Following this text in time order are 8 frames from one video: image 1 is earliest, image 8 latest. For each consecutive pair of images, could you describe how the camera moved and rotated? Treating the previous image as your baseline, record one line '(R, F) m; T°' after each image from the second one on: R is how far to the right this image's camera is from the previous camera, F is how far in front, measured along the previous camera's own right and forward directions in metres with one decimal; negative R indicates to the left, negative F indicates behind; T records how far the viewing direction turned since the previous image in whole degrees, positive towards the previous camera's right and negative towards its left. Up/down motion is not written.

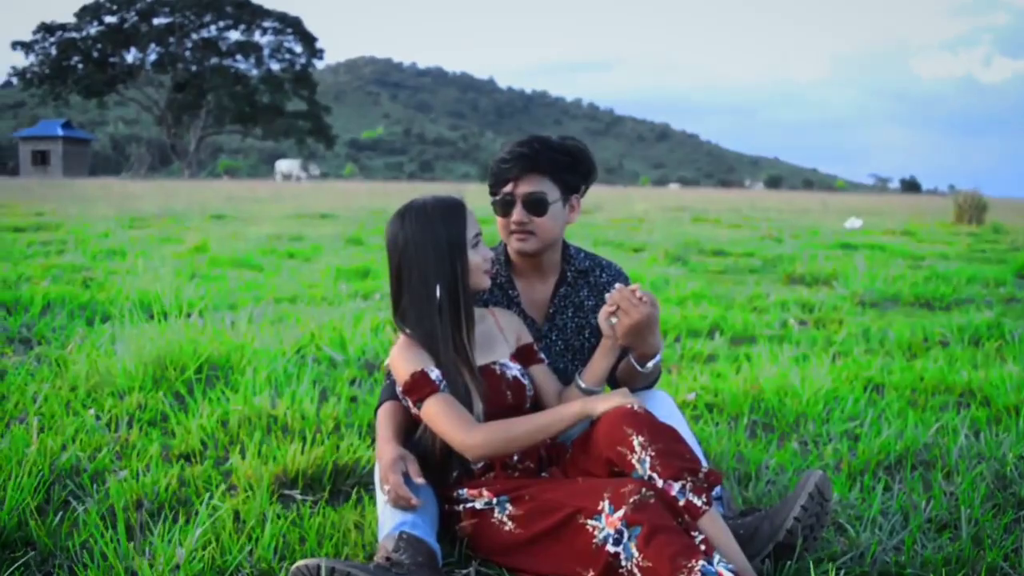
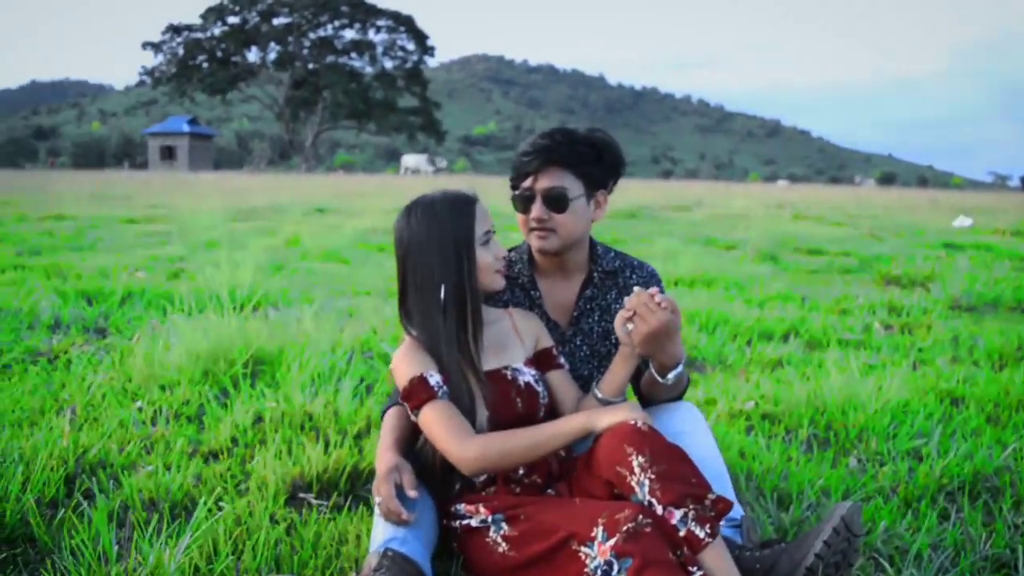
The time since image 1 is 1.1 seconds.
(+0.2, +0.2) m; -6°
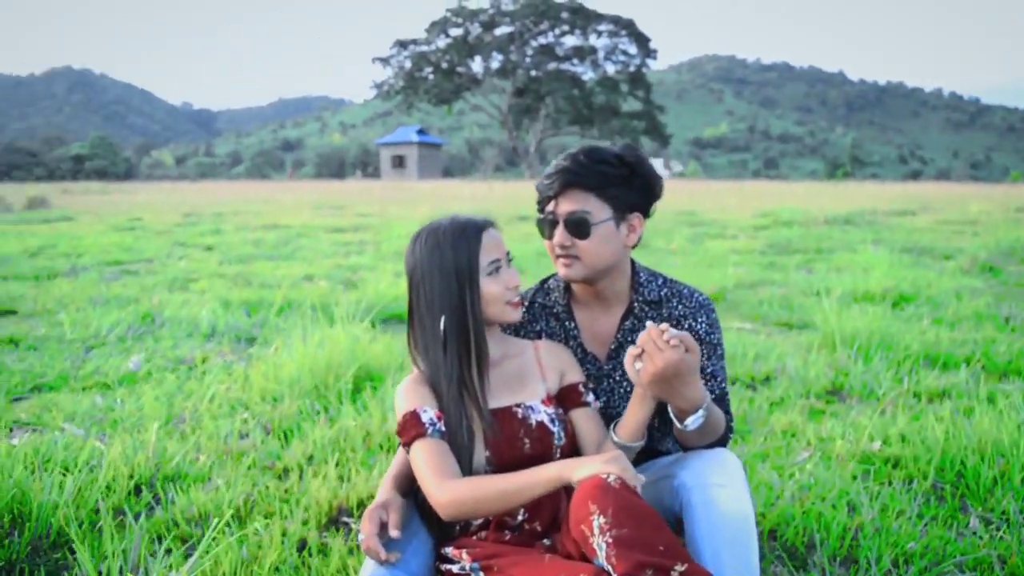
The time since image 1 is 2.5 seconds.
(+0.5, +0.2) m; -13°
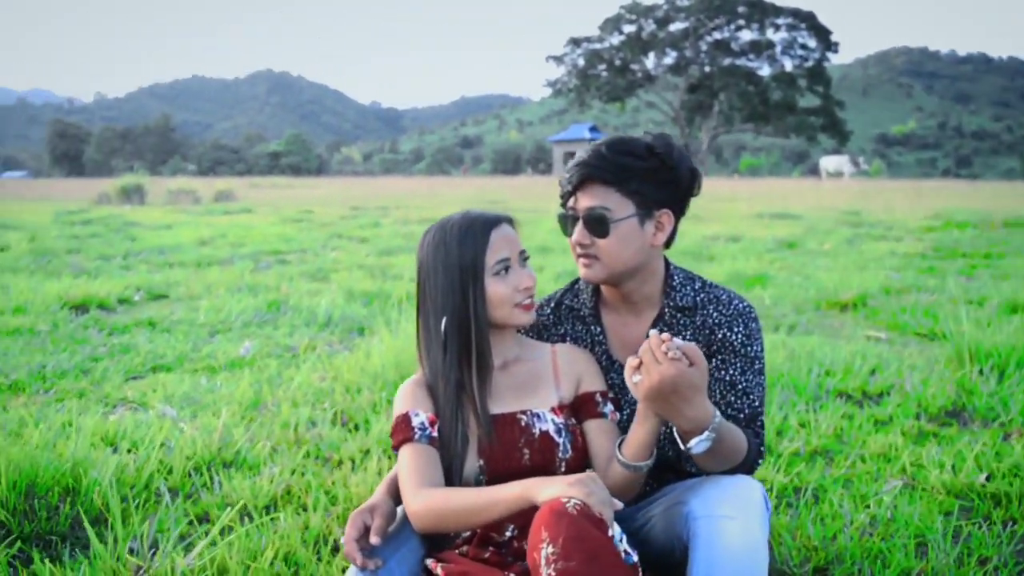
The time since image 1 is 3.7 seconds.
(+0.4, +0.2) m; -10°
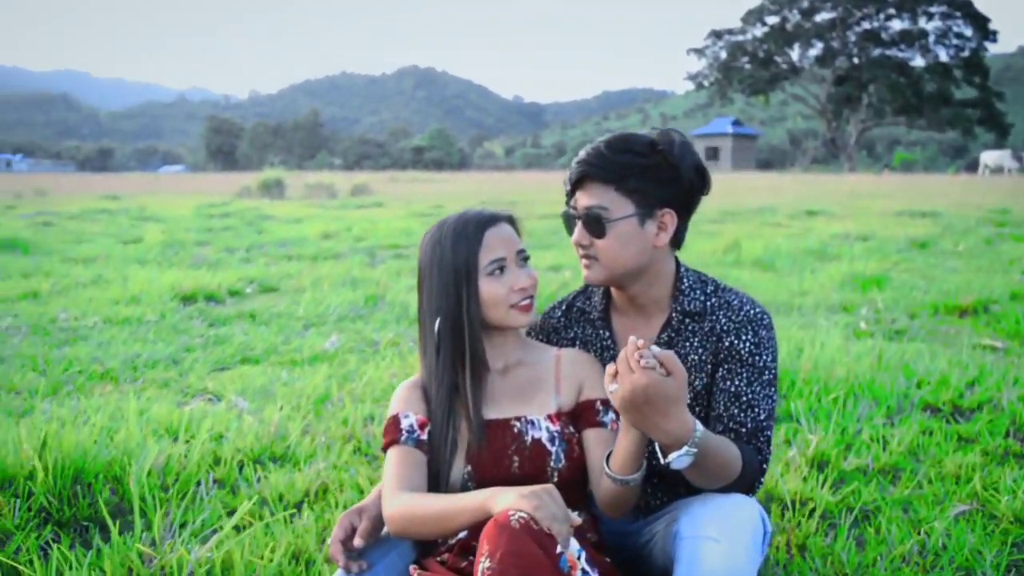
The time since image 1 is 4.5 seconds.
(+0.3, +0.1) m; -8°
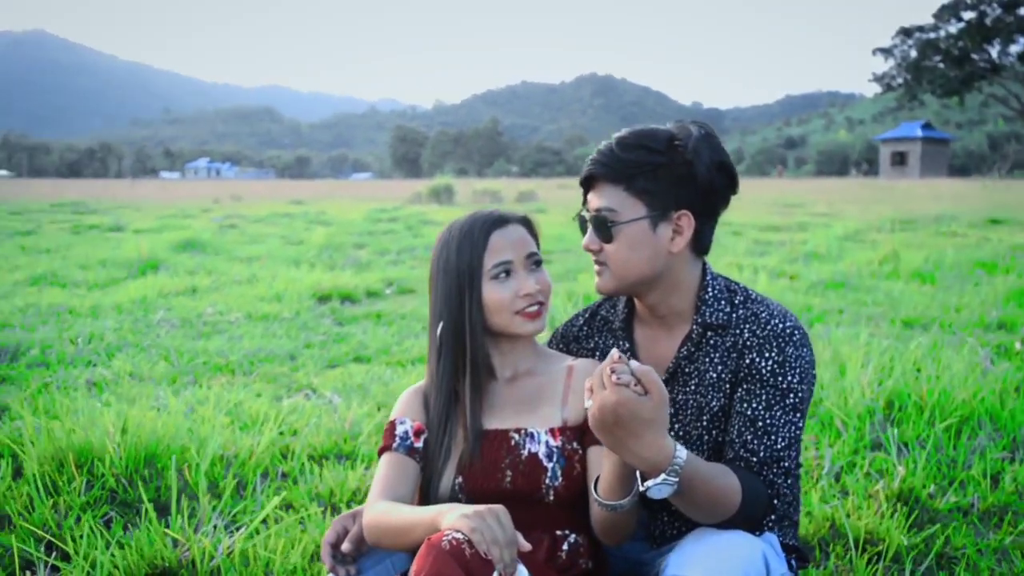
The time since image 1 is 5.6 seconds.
(+0.4, +0.1) m; -10°
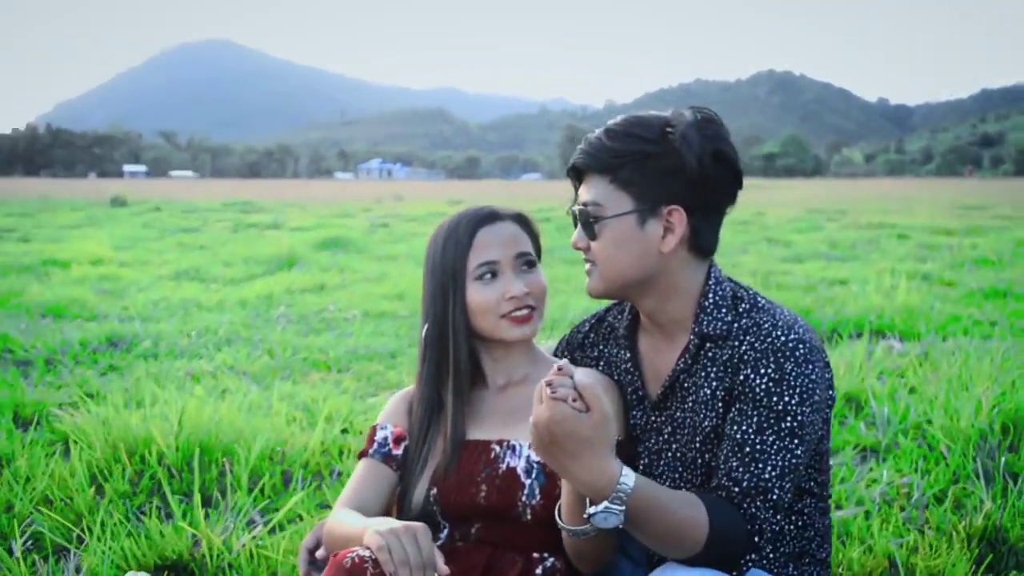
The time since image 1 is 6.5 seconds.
(+0.4, +0.2) m; -10°
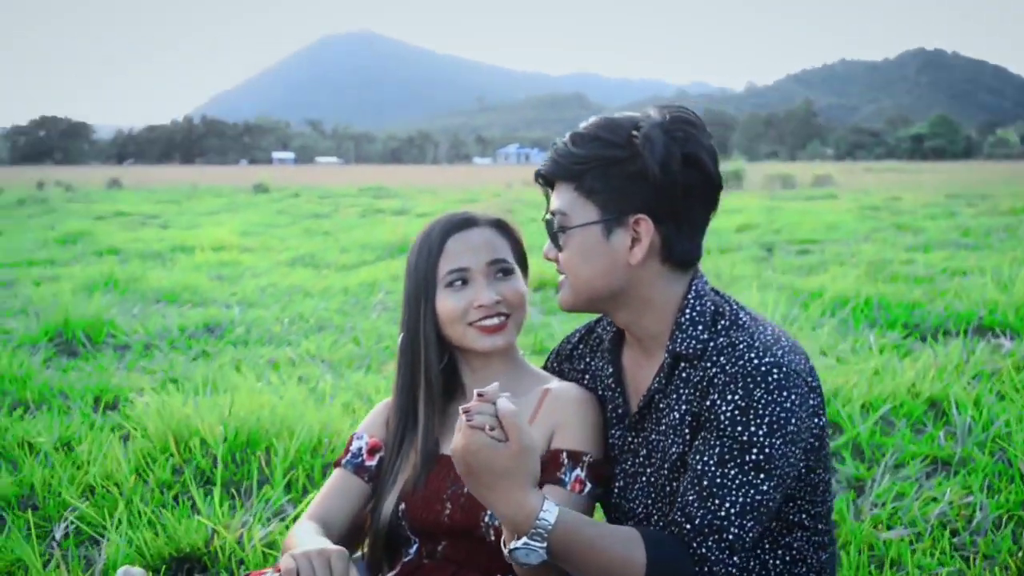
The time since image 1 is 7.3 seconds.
(+0.3, +0.1) m; -9°
